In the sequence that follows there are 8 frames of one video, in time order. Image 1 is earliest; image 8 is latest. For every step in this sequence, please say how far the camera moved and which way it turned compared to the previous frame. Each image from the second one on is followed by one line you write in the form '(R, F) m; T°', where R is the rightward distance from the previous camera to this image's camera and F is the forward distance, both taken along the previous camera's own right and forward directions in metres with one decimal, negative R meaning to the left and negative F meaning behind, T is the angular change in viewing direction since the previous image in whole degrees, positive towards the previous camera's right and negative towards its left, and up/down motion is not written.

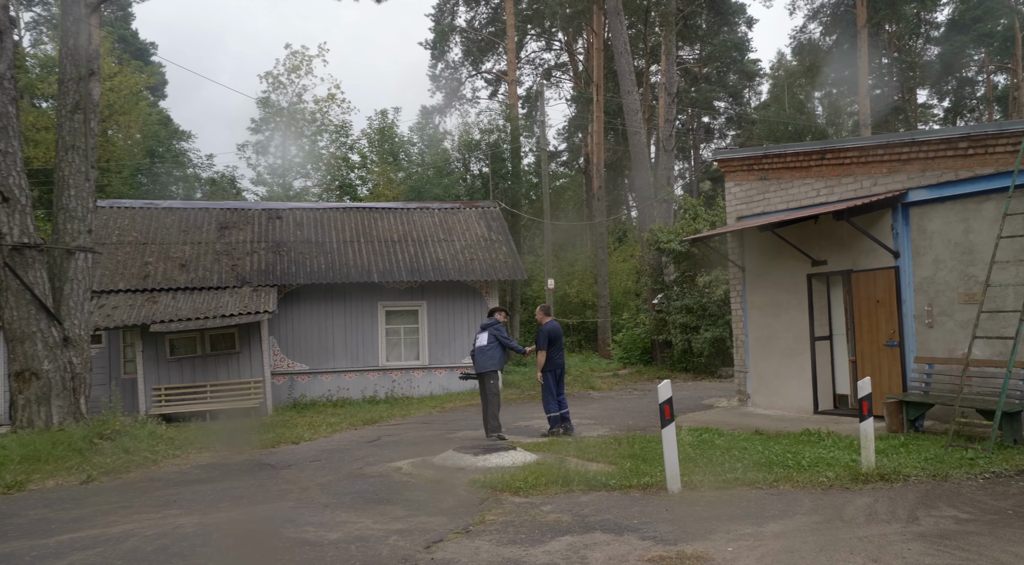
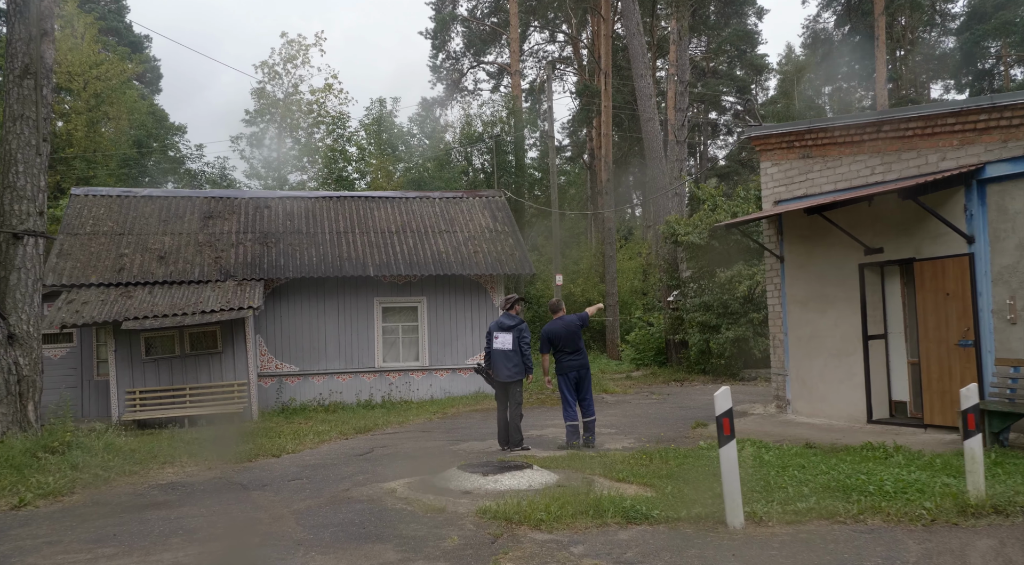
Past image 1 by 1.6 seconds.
(-0.1, +1.4) m; 0°
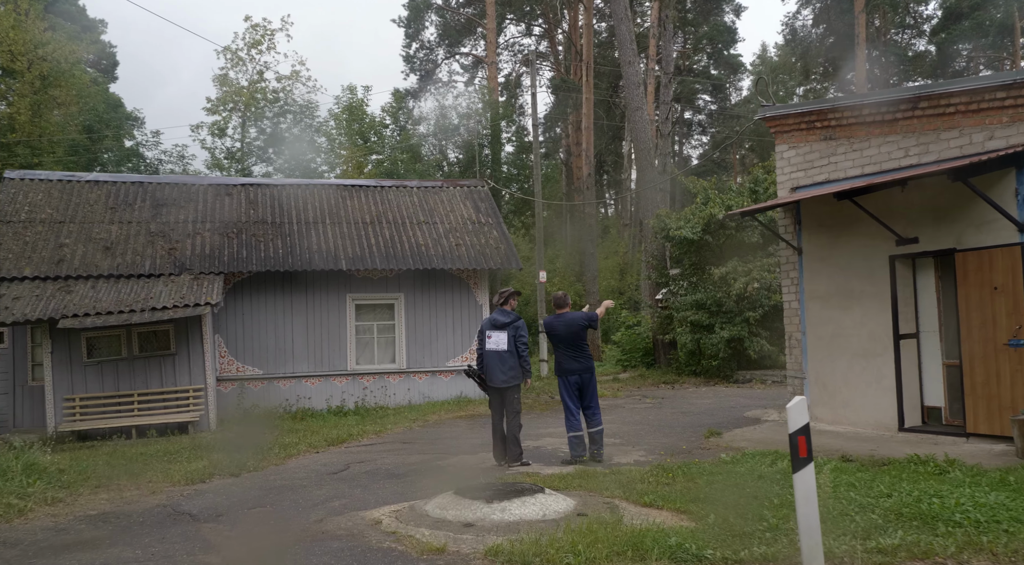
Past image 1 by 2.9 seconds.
(-0.3, +1.2) m; +2°
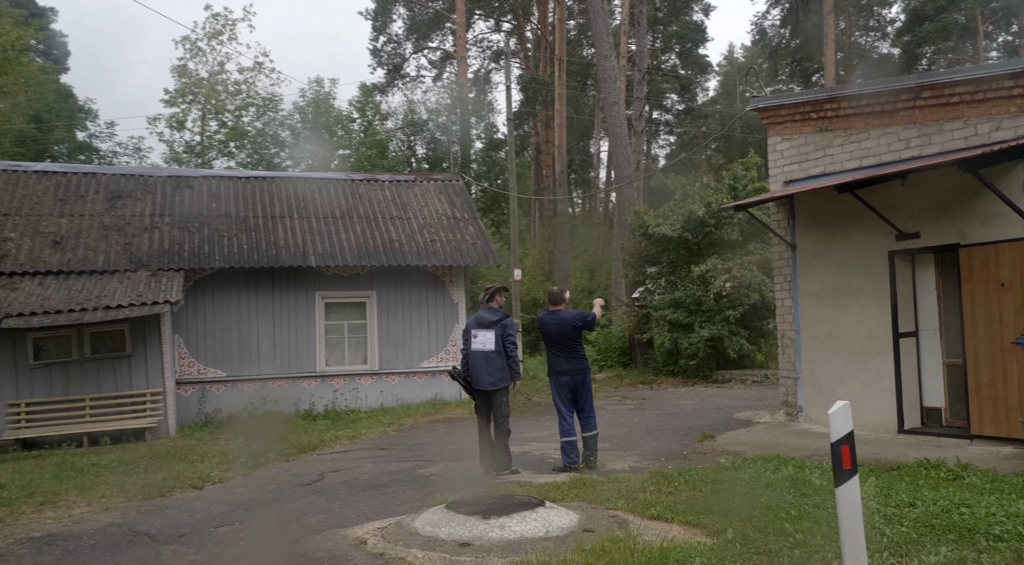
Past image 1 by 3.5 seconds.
(-0.2, +0.5) m; +3°
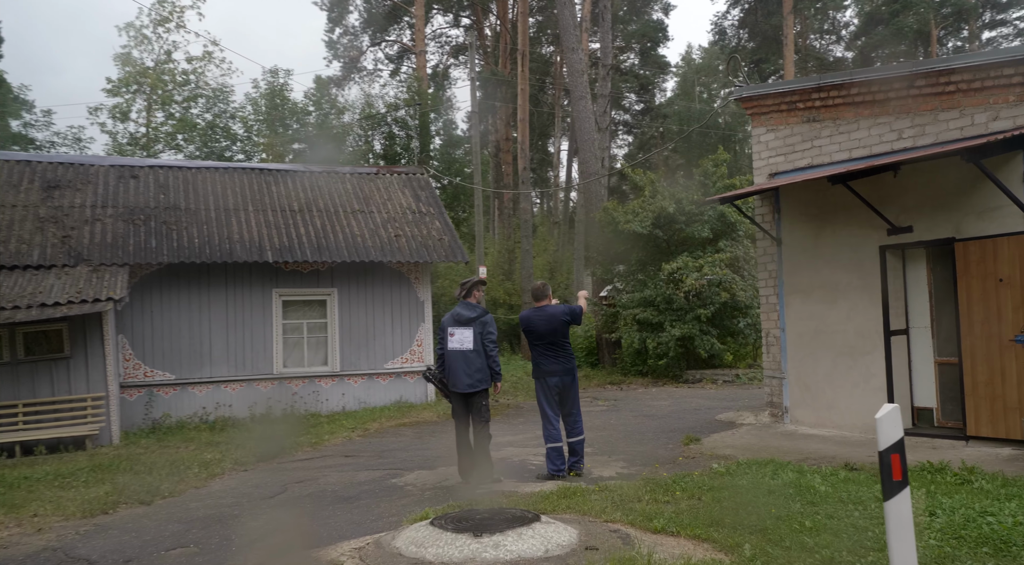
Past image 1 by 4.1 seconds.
(-0.2, +0.6) m; +3°
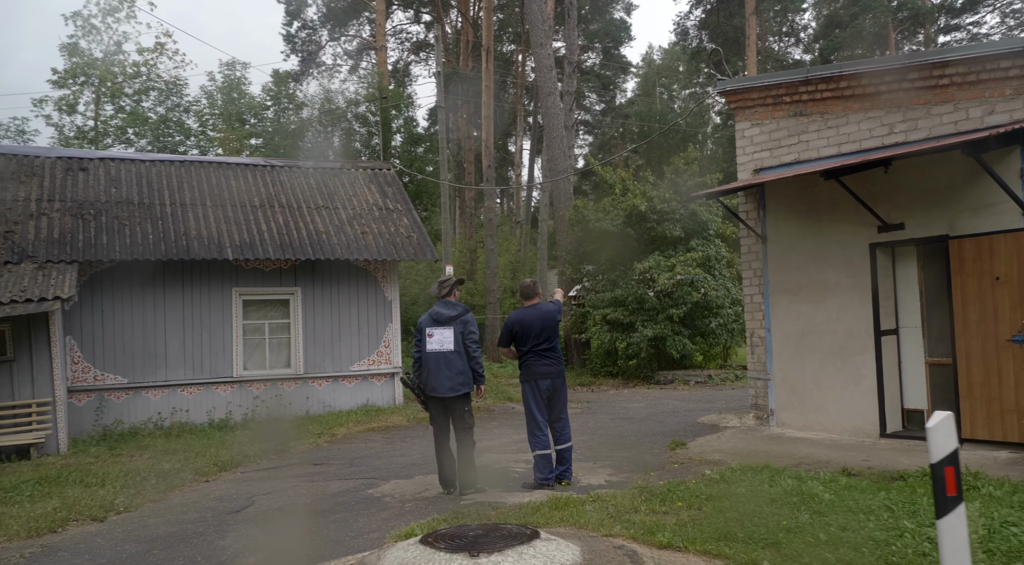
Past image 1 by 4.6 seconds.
(-0.2, +0.4) m; +3°
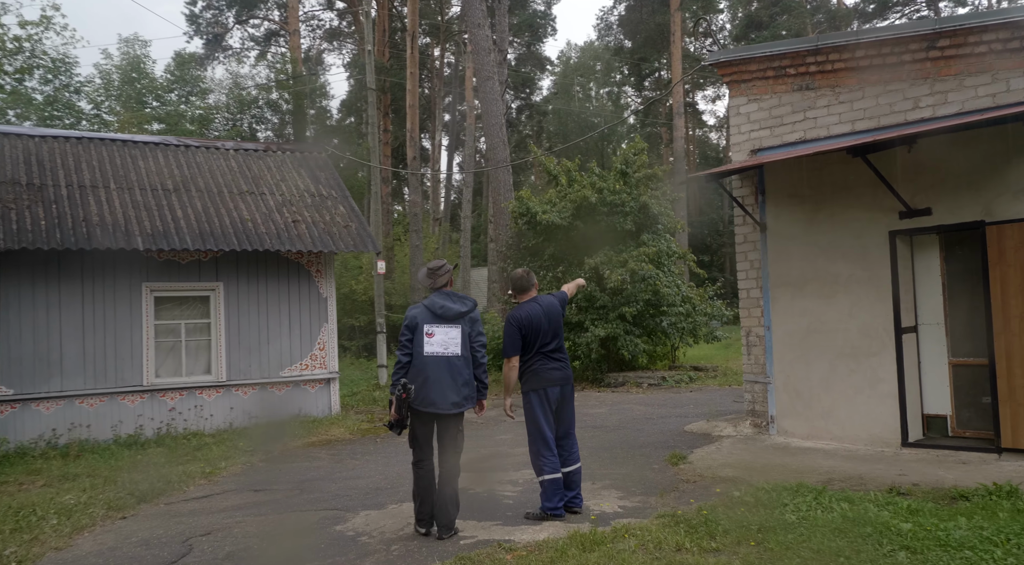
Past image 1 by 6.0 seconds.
(-0.7, +1.3) m; +7°
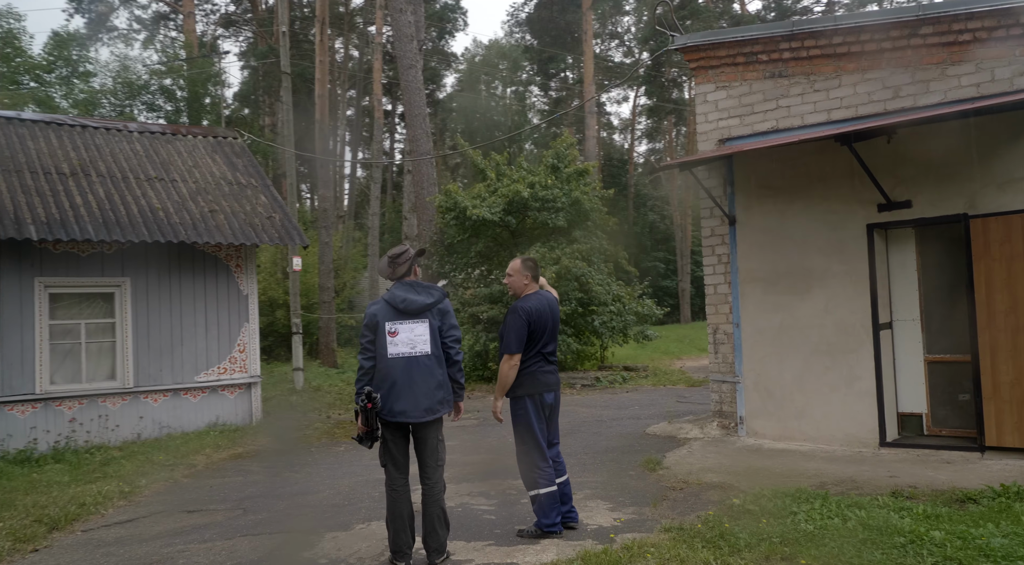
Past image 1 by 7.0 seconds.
(-0.6, +0.7) m; +7°
